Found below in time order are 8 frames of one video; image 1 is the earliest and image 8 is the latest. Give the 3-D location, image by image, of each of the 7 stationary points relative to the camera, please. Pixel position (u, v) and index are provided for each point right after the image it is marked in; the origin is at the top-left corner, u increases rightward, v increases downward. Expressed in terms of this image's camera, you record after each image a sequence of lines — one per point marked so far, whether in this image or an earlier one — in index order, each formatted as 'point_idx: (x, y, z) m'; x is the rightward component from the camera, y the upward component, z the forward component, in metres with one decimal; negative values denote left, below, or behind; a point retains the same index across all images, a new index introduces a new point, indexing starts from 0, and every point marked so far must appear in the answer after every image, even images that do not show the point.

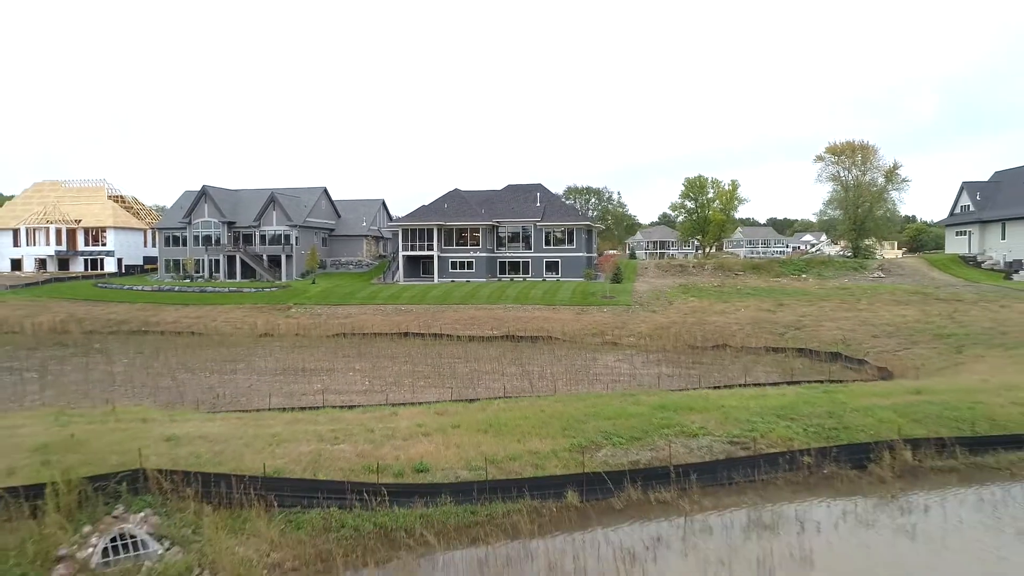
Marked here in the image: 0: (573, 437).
0: (+0.9, -2.3, +11.1) m
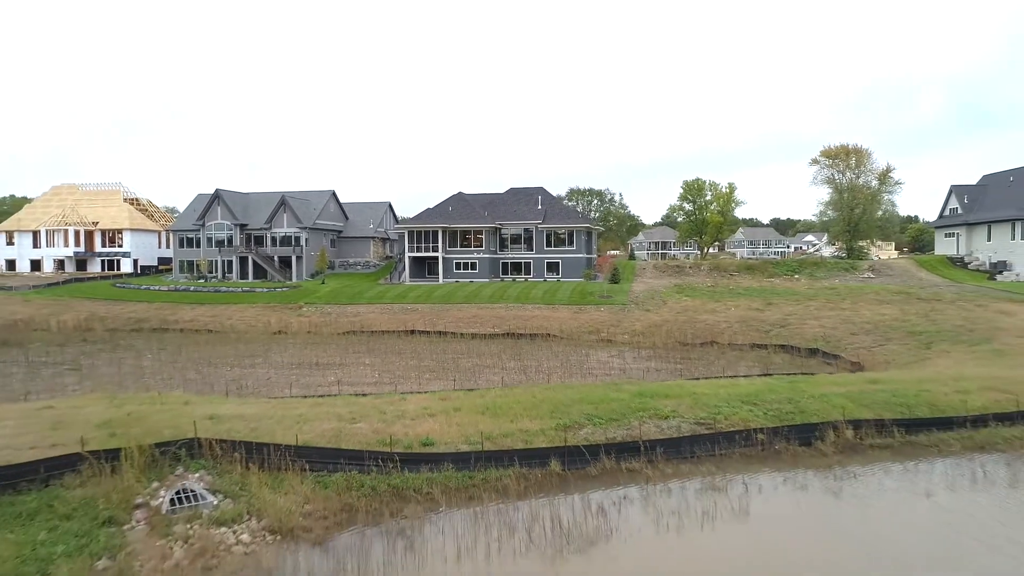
0: (+0.8, -2.3, +12.7) m
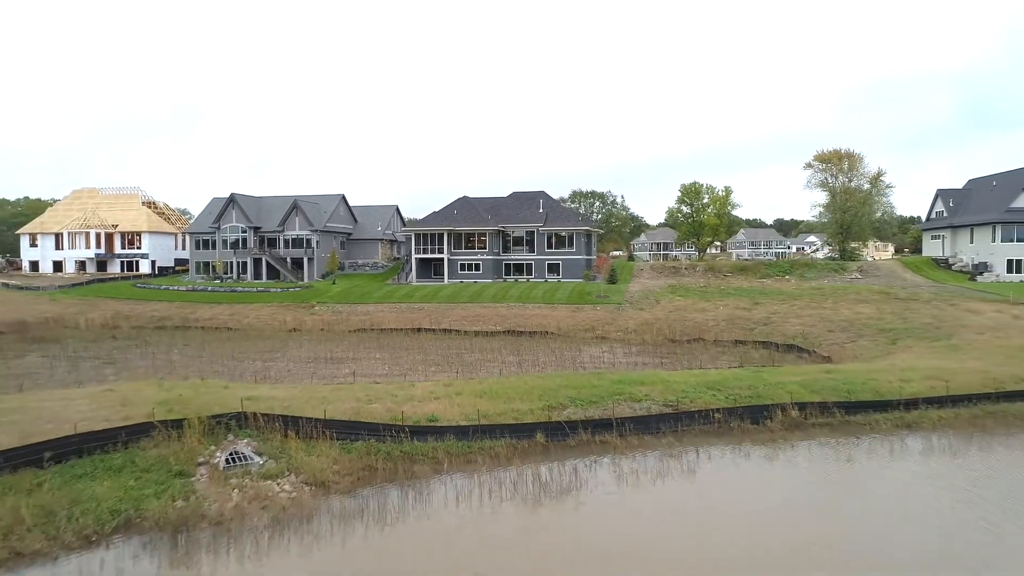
0: (+0.7, -2.3, +14.8) m
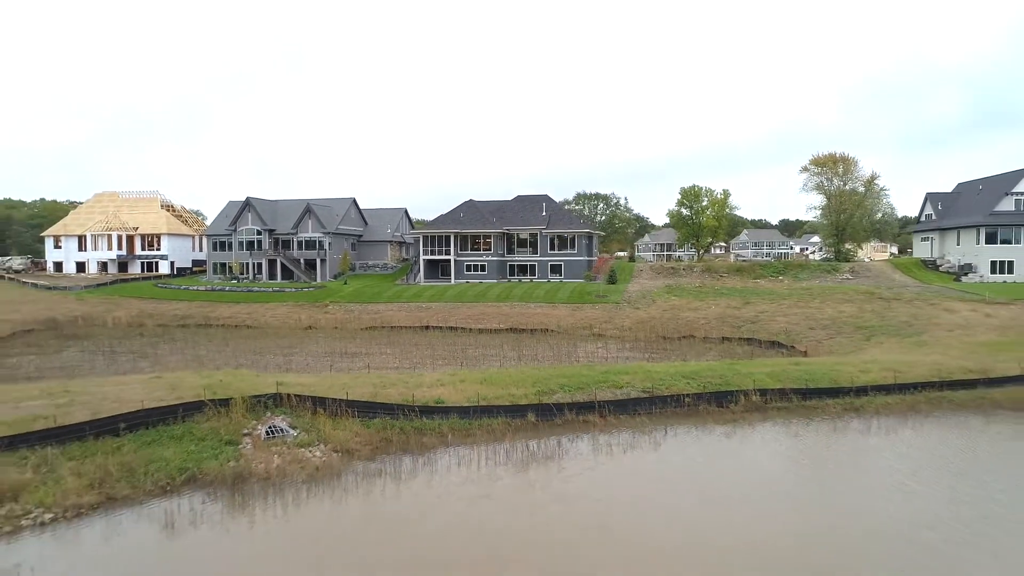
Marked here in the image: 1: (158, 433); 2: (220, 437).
0: (+0.6, -2.3, +16.8) m
1: (-6.0, -2.4, +12.3) m
2: (-5.0, -2.5, +12.4) m
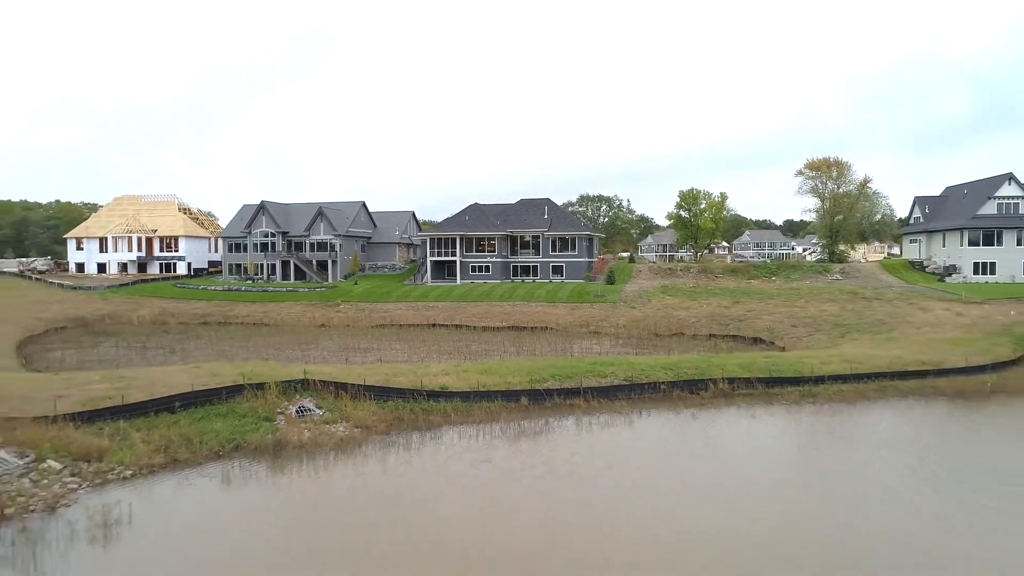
0: (+0.5, -2.3, +19.0) m
1: (-6.1, -2.5, +14.6) m
2: (-5.1, -2.5, +14.6) m
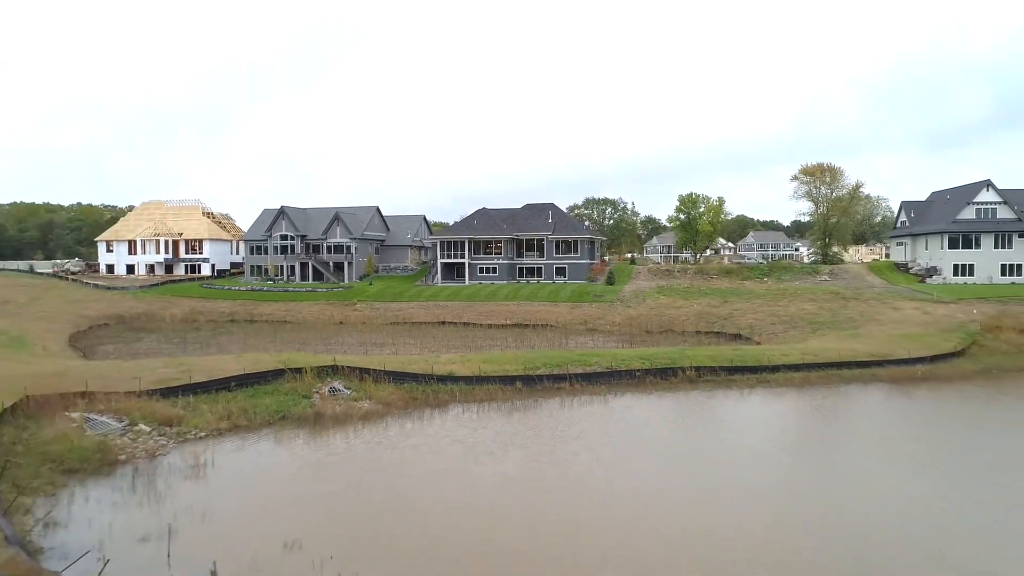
0: (+0.5, -2.3, +22.1) m
1: (-6.3, -2.5, +17.8) m
2: (-5.2, -2.6, +17.8) m
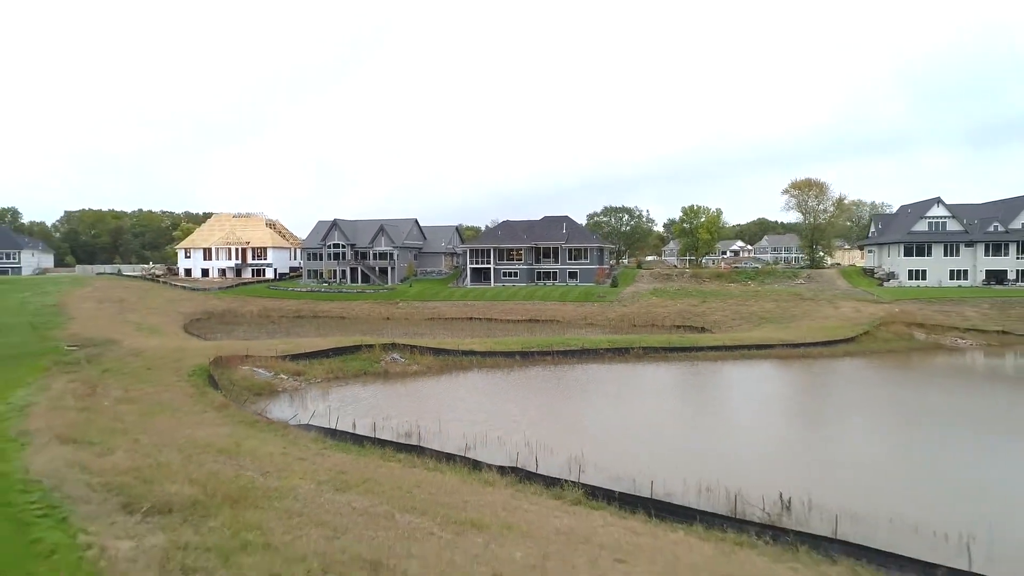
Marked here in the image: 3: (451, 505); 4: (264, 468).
0: (+0.6, -2.5, +31.5) m
1: (-6.3, -2.6, +27.4) m
2: (-5.3, -2.7, +27.4) m
3: (-0.9, -3.1, +10.4) m
4: (-4.2, -3.0, +12.3) m
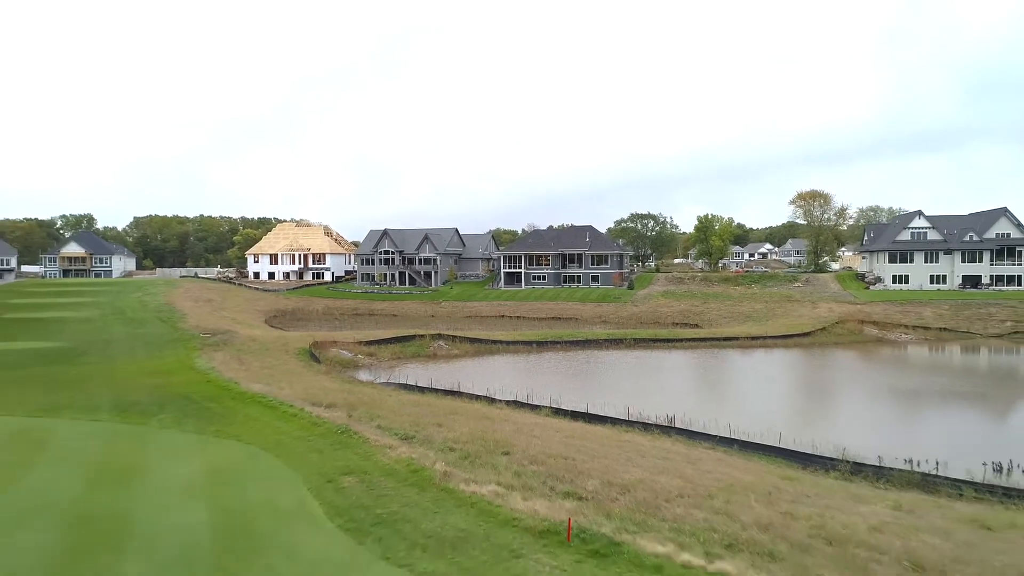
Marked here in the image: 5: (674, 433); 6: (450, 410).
0: (+1.7, -2.7, +40.2) m
1: (-5.5, -2.8, +36.5) m
2: (-4.4, -2.9, +36.4) m
3: (-1.0, -3.3, +19.2) m
4: (-4.2, -3.2, +21.2) m
5: (+4.0, -3.5, +17.7) m
6: (-1.6, -3.2, +19.1) m
